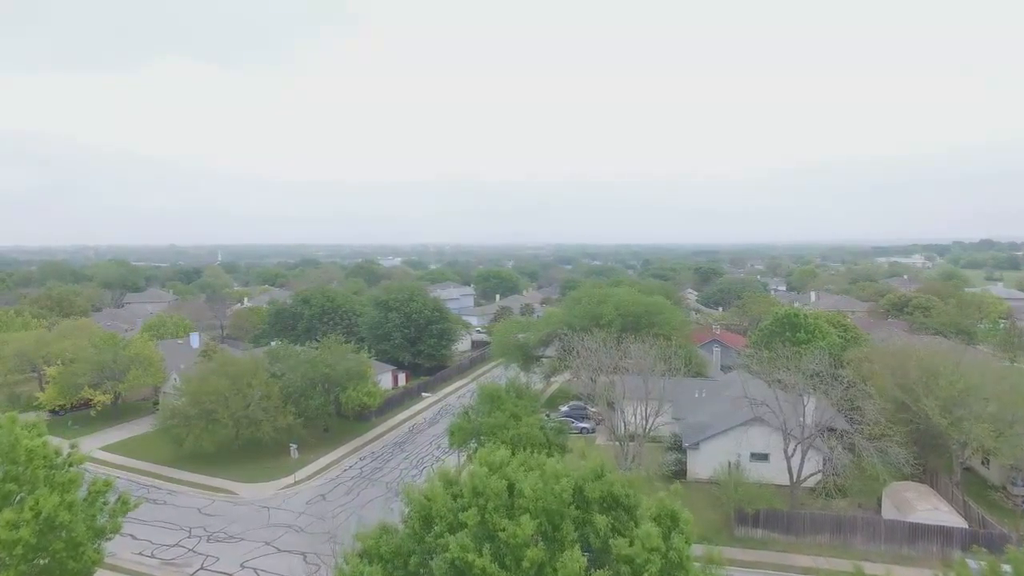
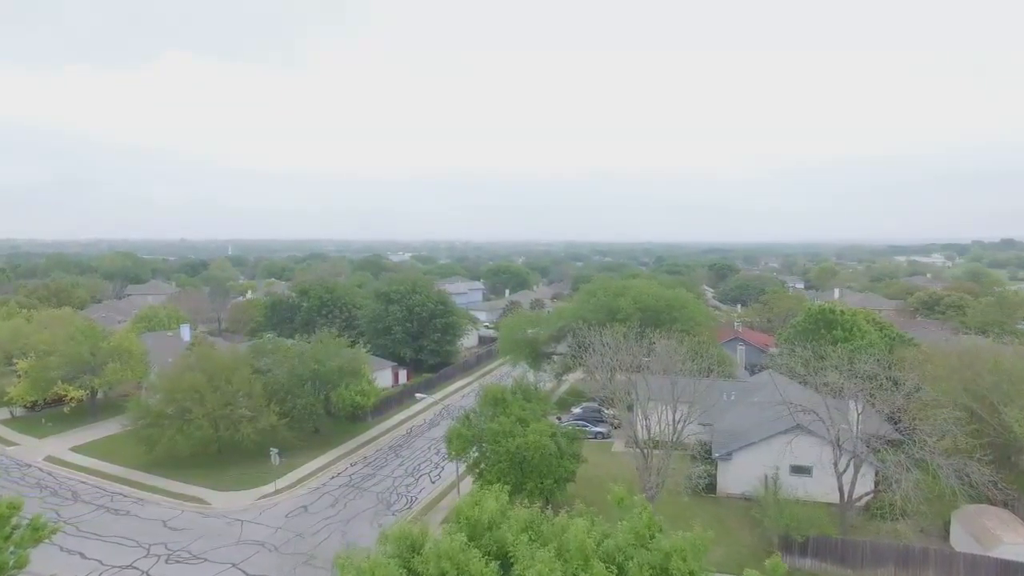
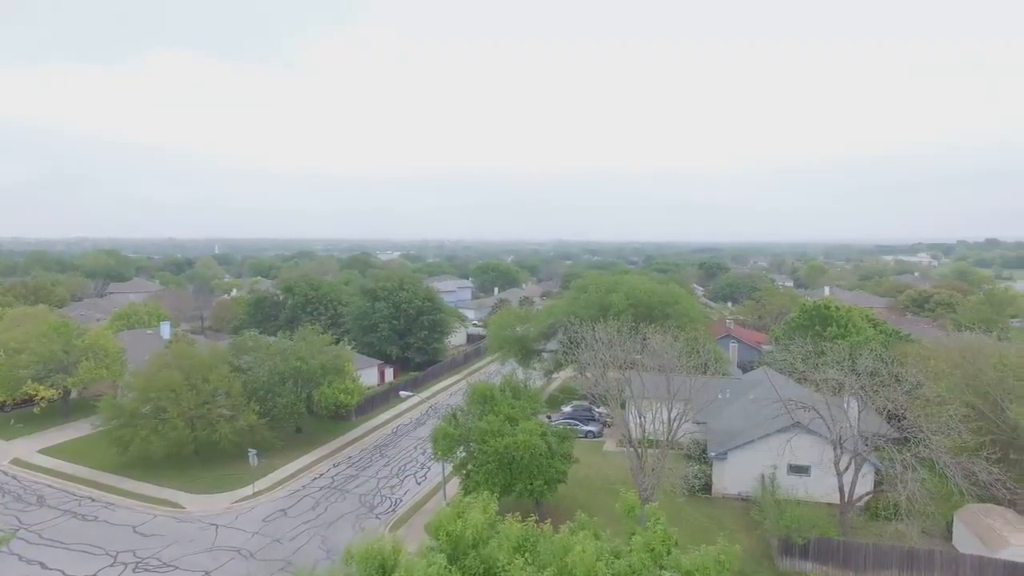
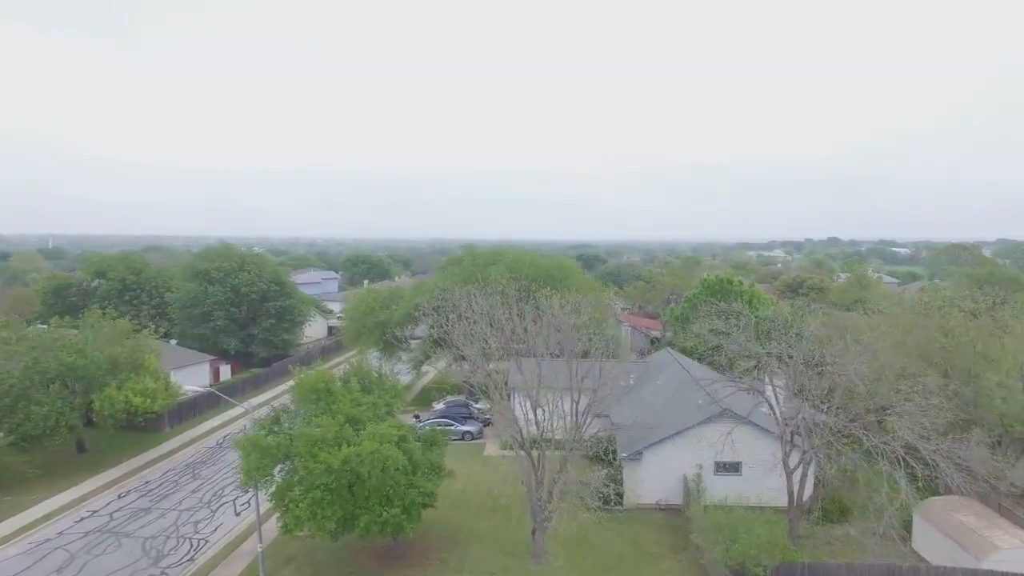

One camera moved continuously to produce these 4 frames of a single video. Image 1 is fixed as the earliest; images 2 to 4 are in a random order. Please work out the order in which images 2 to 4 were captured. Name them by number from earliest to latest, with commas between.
2, 3, 4
